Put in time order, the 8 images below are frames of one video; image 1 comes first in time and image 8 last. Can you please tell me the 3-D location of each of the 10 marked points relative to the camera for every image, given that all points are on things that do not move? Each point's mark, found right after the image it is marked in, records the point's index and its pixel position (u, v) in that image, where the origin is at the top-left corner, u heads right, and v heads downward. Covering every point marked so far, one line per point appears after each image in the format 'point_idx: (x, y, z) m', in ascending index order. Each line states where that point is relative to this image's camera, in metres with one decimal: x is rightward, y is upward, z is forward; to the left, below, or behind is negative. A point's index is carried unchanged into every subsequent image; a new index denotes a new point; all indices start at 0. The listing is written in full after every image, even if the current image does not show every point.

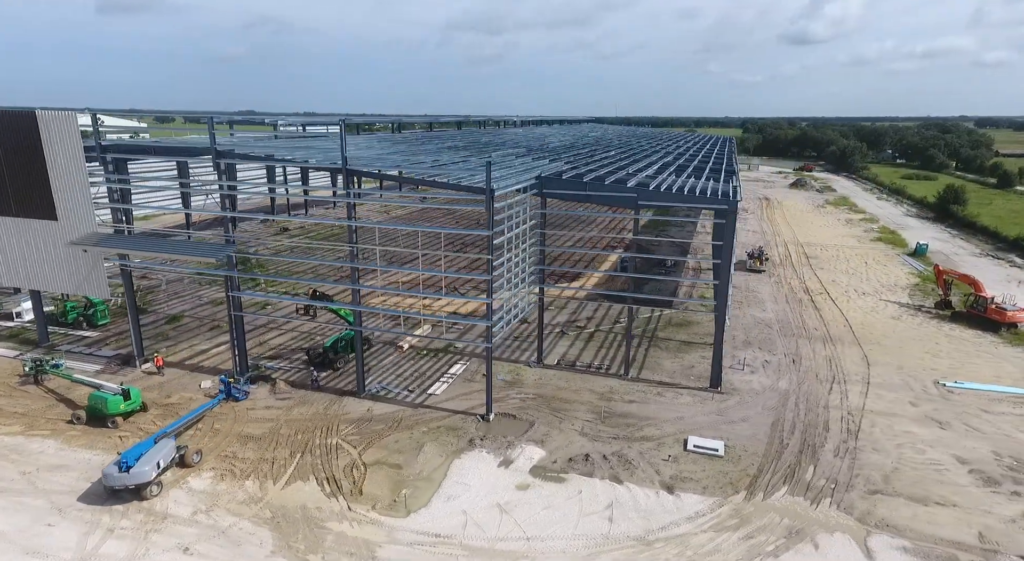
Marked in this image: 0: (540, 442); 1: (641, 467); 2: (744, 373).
0: (+0.6, -3.6, +15.5) m
1: (+2.7, -3.9, +14.4) m
2: (+6.5, -2.6, +19.5) m
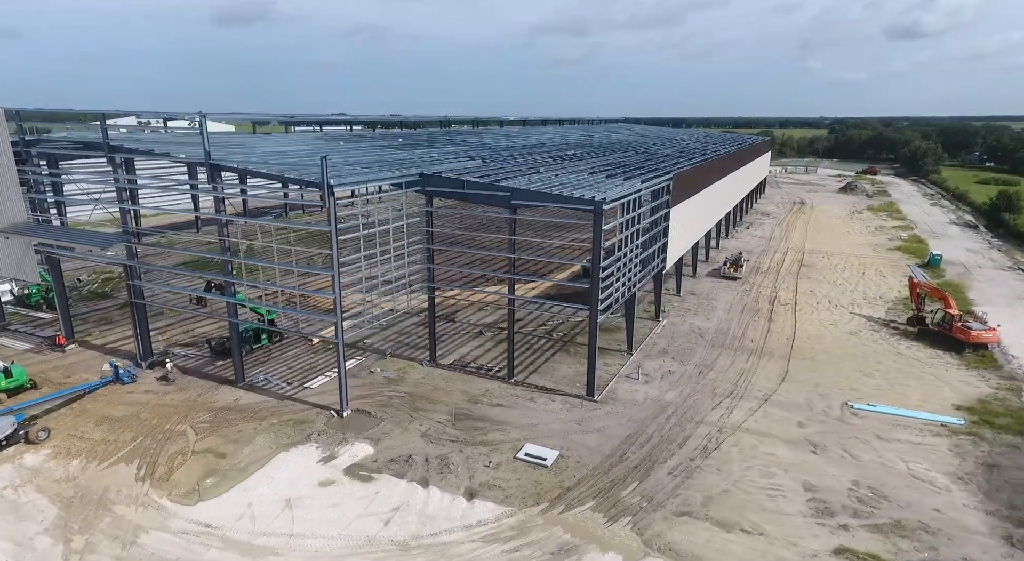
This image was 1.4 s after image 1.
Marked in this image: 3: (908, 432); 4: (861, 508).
0: (-3.0, -3.6, +15.4) m
1: (-1.2, -3.9, +14.1) m
2: (+3.3, -2.8, +18.7) m
3: (+9.3, -3.6, +16.3) m
4: (+6.7, -4.3, +13.2) m
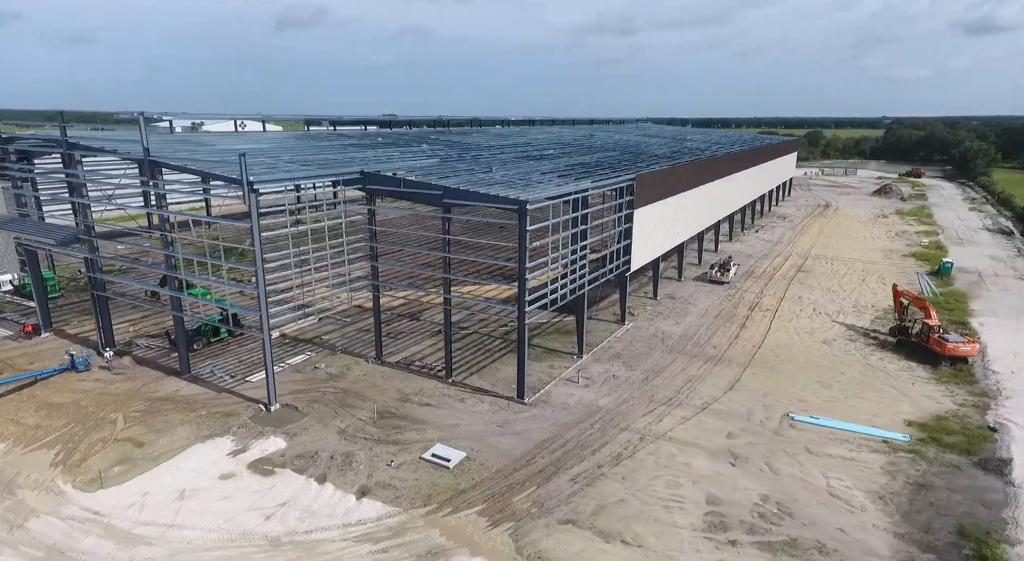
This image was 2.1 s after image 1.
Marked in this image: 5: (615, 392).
0: (-5.0, -3.5, +15.6) m
1: (-3.2, -3.9, +14.1) m
2: (+1.6, -2.8, +18.4) m
3: (+7.4, -3.7, +15.6) m
4: (+4.5, -4.4, +12.6) m
5: (+2.7, -2.9, +18.1) m
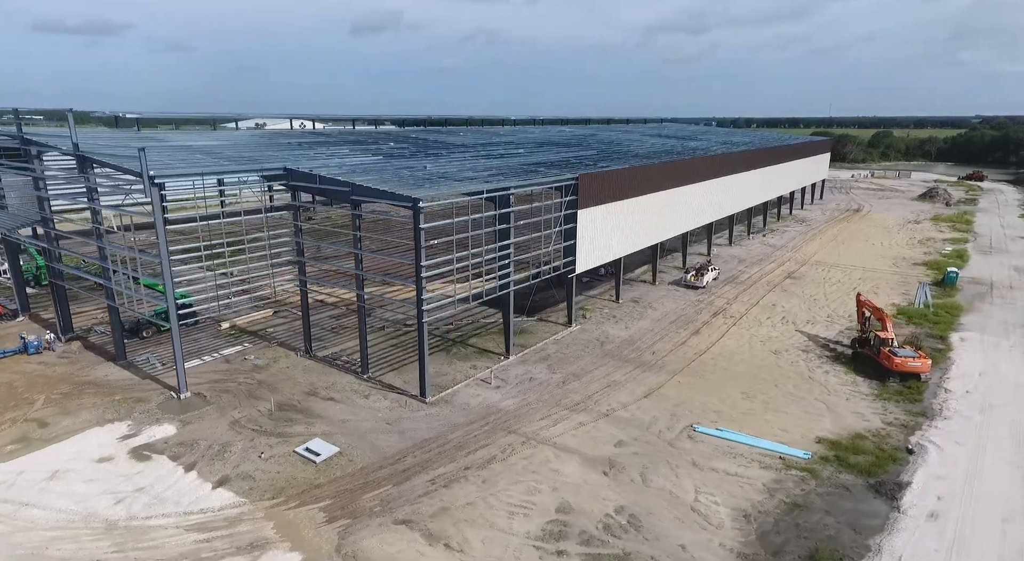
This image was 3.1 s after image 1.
0: (-7.6, -3.3, +16.1) m
1: (-5.9, -3.7, +14.5) m
2: (-0.8, -2.8, +18.2) m
3: (+4.8, -3.9, +14.9) m
4: (+1.6, -4.5, +12.2) m
5: (+0.3, -2.9, +17.9) m
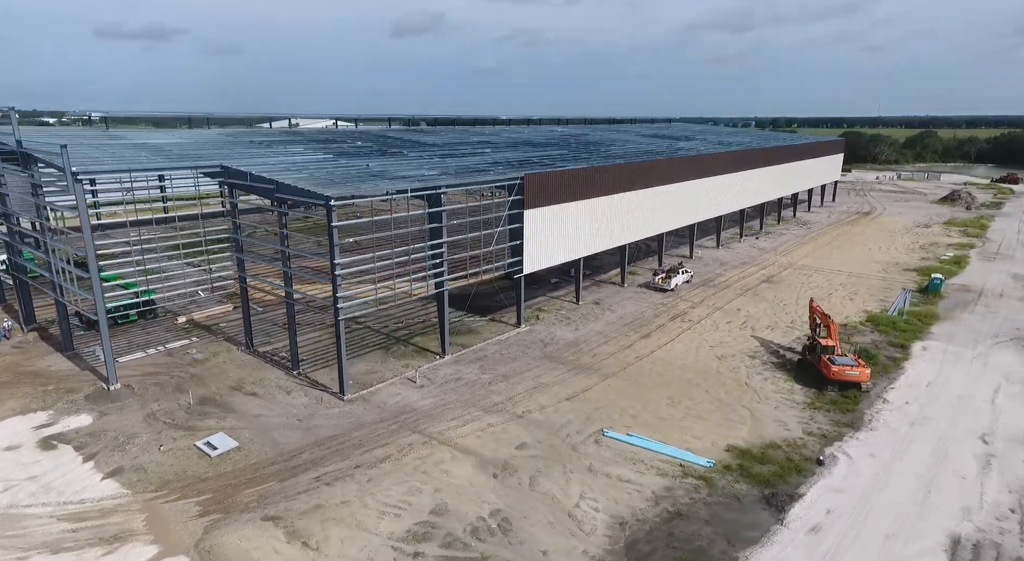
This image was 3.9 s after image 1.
0: (-9.7, -3.2, +16.5) m
1: (-8.2, -3.6, +14.8) m
2: (-2.8, -2.8, +18.3) m
3: (+2.5, -3.9, +14.6) m
4: (-0.8, -4.5, +12.1) m
5: (-1.8, -2.9, +17.9) m
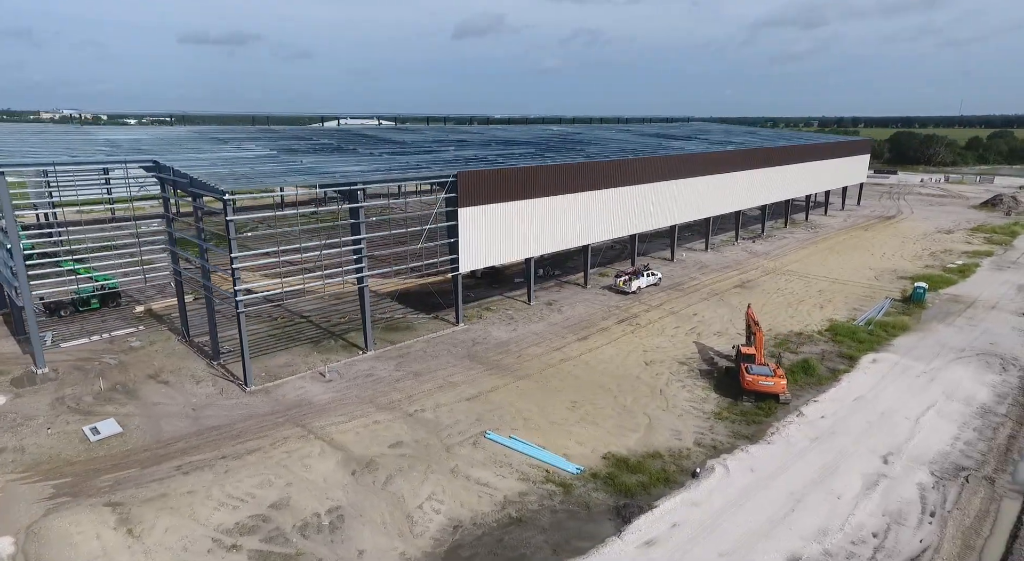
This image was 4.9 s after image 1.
0: (-12.4, -2.9, +17.3) m
1: (-11.0, -3.4, +15.5) m
2: (-5.3, -2.7, +18.4) m
3: (-0.3, -3.9, +14.4) m
4: (-3.9, -4.5, +12.2) m
5: (-4.3, -2.8, +18.0) m
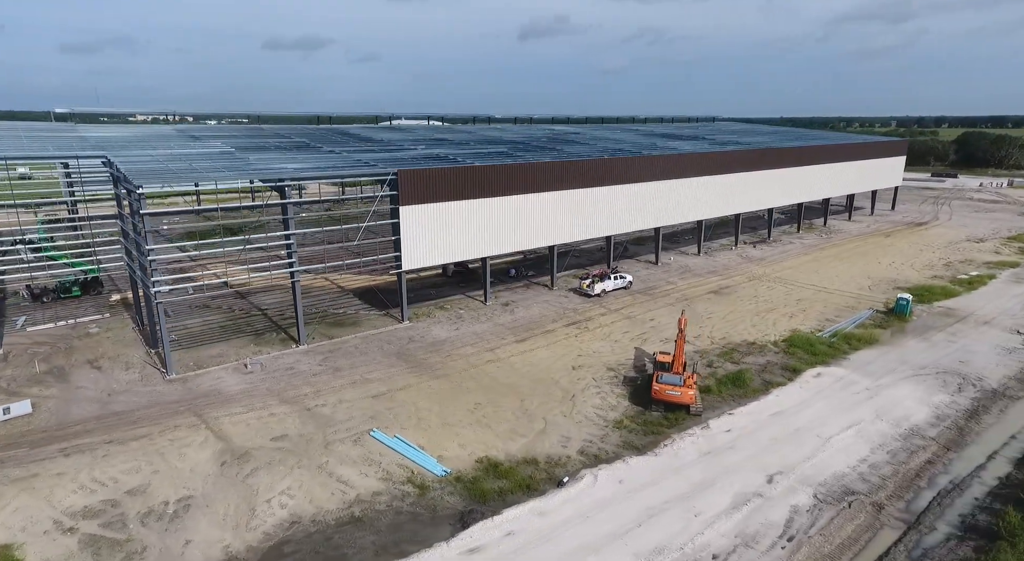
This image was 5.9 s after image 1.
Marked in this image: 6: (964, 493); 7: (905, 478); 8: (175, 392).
0: (-14.7, -2.5, +18.4) m
1: (-13.6, -3.1, +16.5) m
2: (-7.6, -2.5, +18.9) m
3: (-3.1, -3.9, +14.4) m
4: (-6.9, -4.3, +12.5) m
5: (-6.7, -2.7, +18.3) m
6: (+9.1, -4.3, +13.9) m
7: (+8.1, -4.1, +14.3) m
8: (-8.5, -2.8, +17.6) m
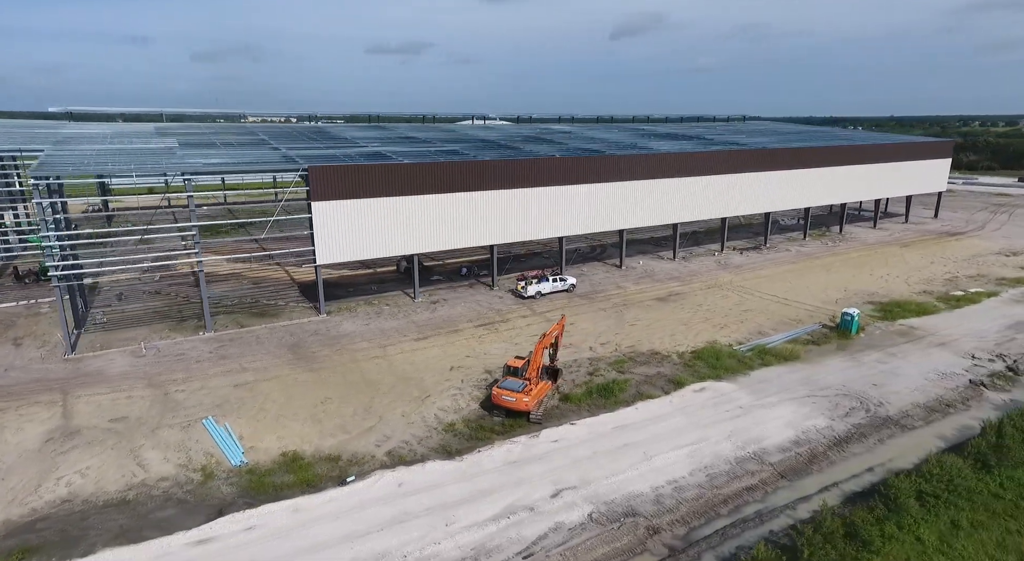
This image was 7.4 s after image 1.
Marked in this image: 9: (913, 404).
0: (-18.3, -2.0, +20.5) m
1: (-17.4, -2.5, +18.4) m
2: (-11.1, -2.2, +20.0) m
3: (-7.3, -3.7, +14.9) m
4: (-11.3, -4.0, +13.6) m
5: (-10.3, -2.4, +19.3) m
6: (+4.6, -4.5, +12.8) m
7: (+3.8, -4.3, +13.3) m
8: (-12.2, -2.5, +18.9) m
9: (+10.3, -3.2, +17.8) m
